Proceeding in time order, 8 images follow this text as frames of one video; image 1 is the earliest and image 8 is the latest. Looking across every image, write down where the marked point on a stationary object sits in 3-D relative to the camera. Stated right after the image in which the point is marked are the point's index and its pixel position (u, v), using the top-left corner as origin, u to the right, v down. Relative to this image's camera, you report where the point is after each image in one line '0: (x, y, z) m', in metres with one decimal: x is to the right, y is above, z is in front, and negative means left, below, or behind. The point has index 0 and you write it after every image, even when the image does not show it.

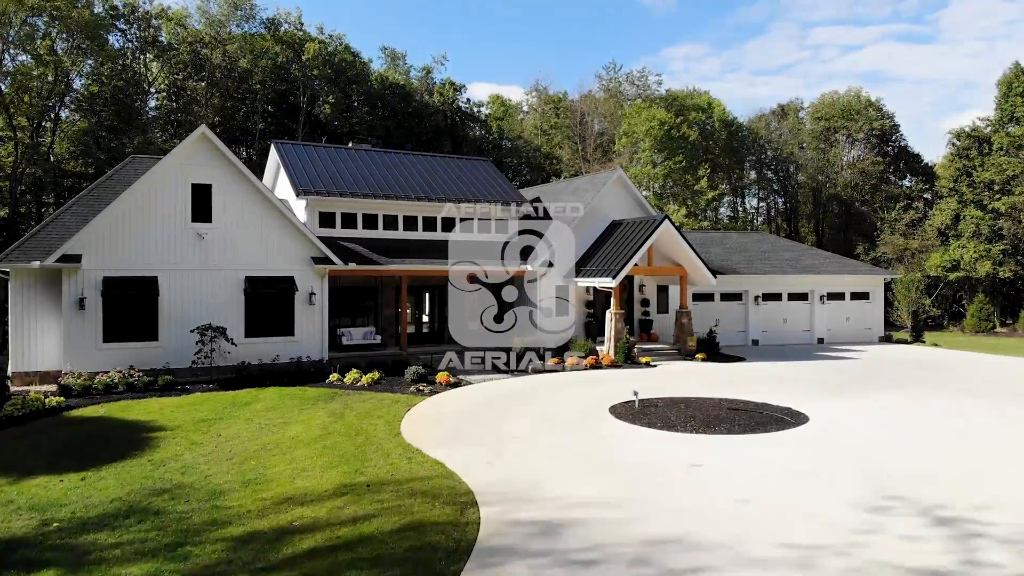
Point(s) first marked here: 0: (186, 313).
0: (-7.8, -0.6, +18.8) m
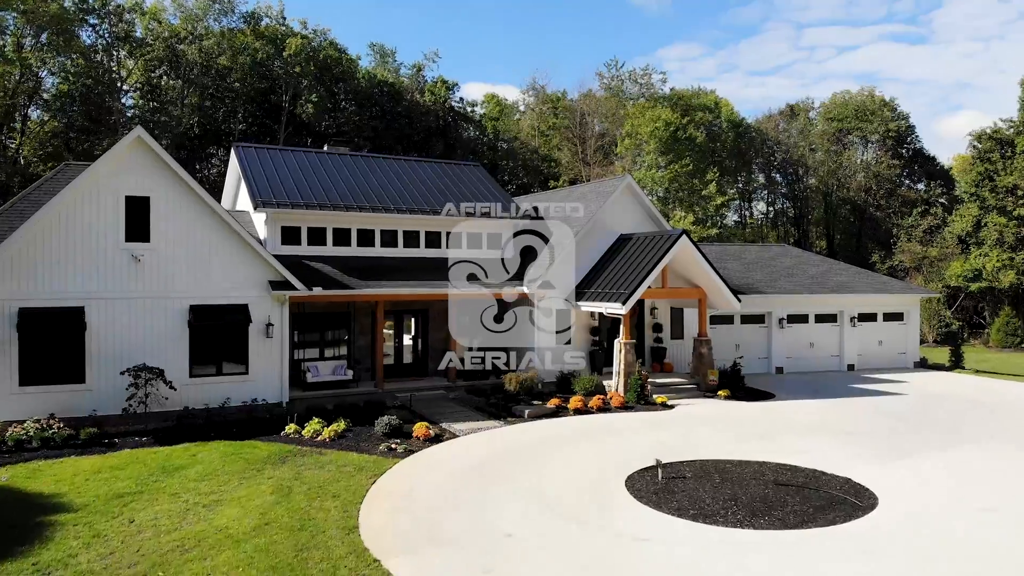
0: (-7.9, -1.2, +15.8) m
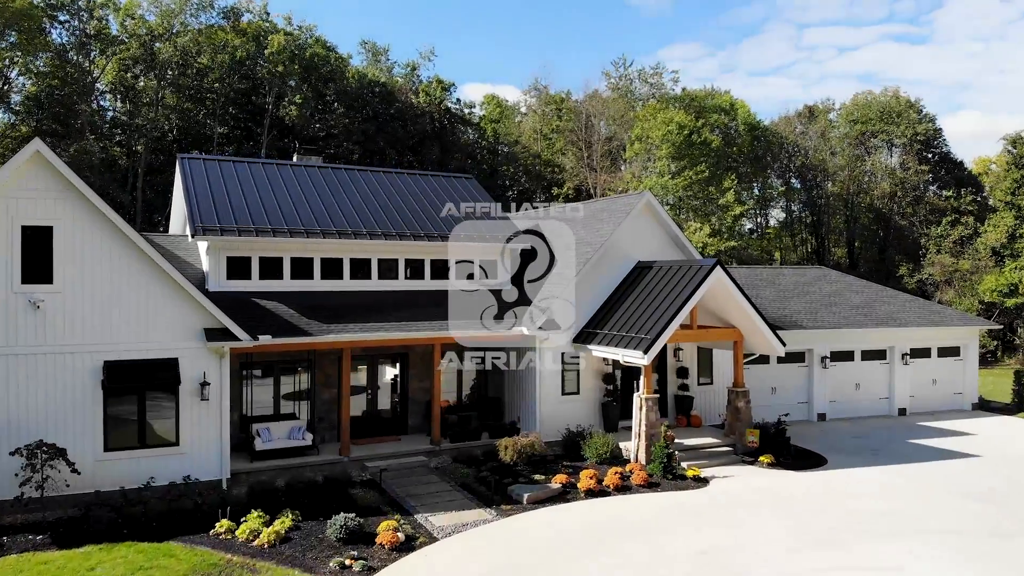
0: (-8.0, -2.1, +12.5) m
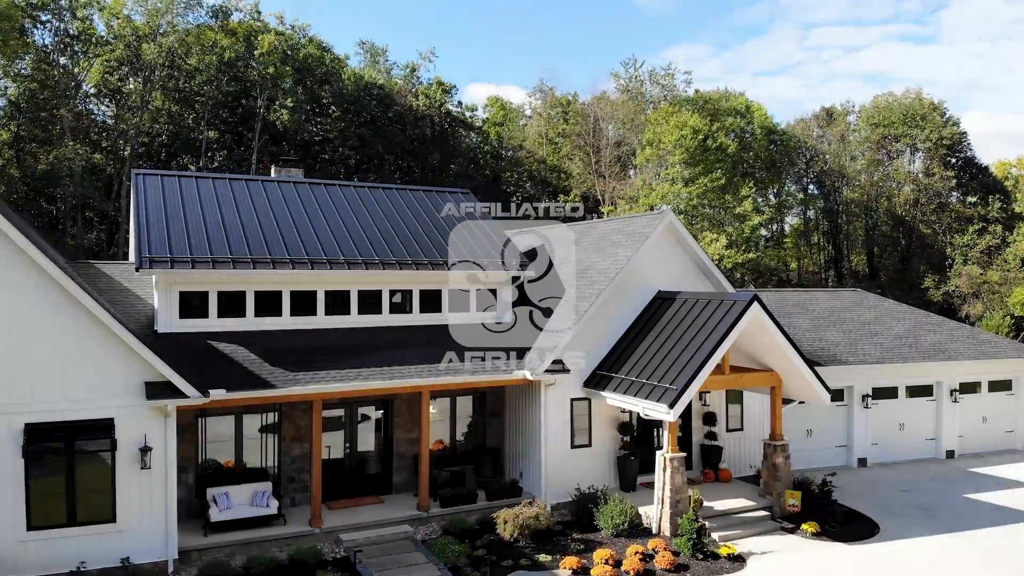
0: (-8.0, -2.8, +10.4) m
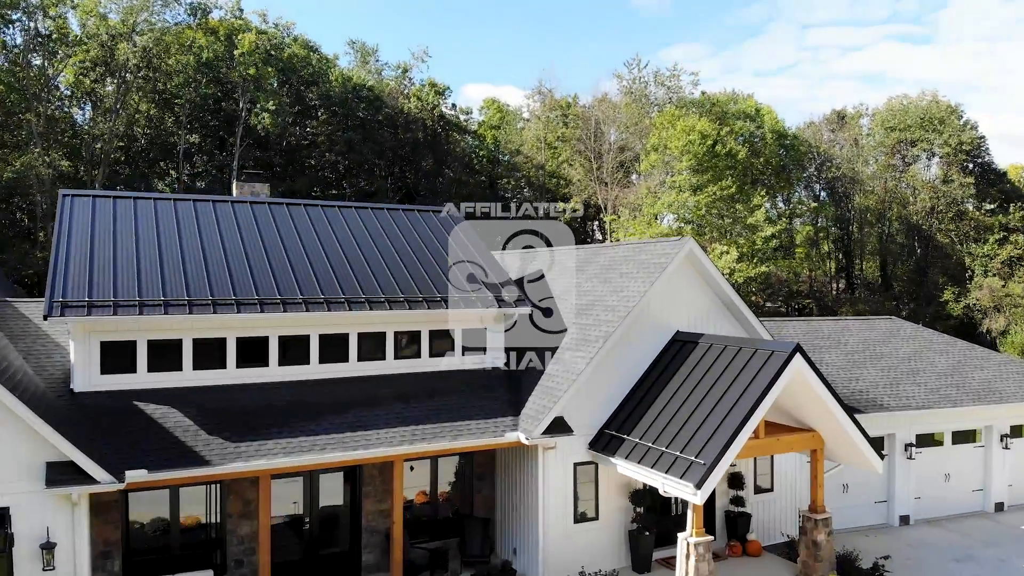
0: (-8.1, -3.4, +8.1) m
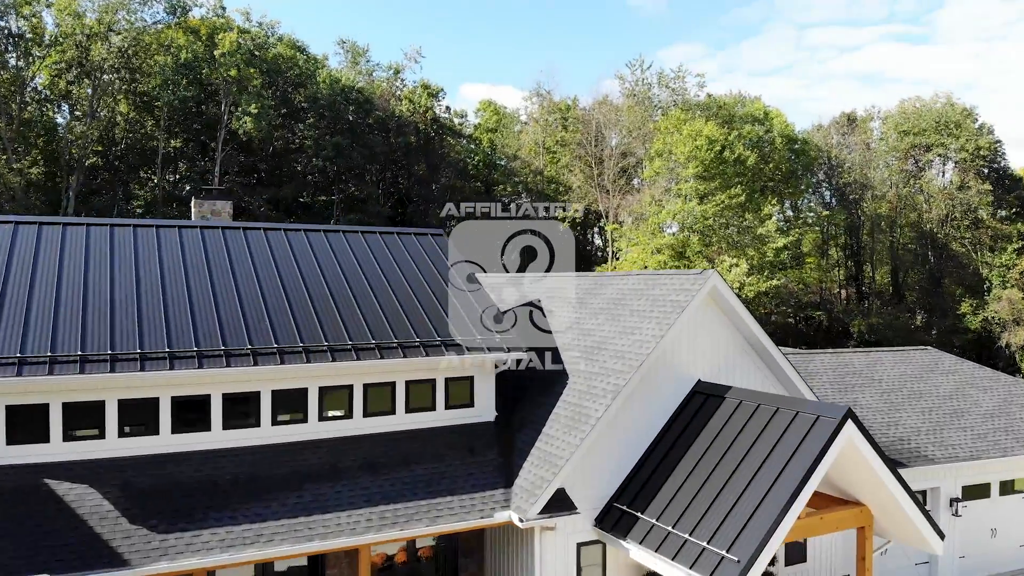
0: (-8.2, -4.0, +6.2) m
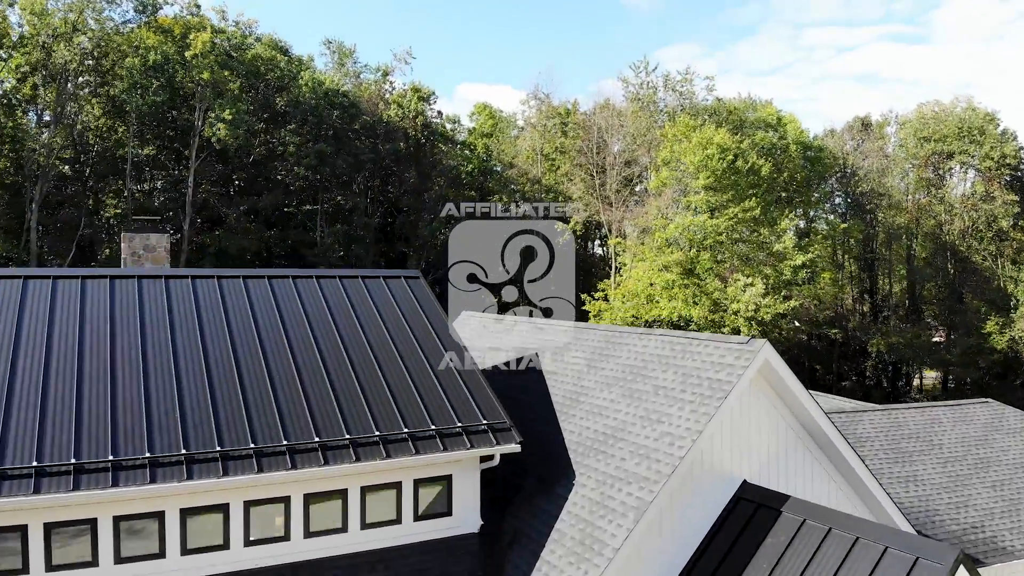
0: (-8.3, -4.8, +3.7) m
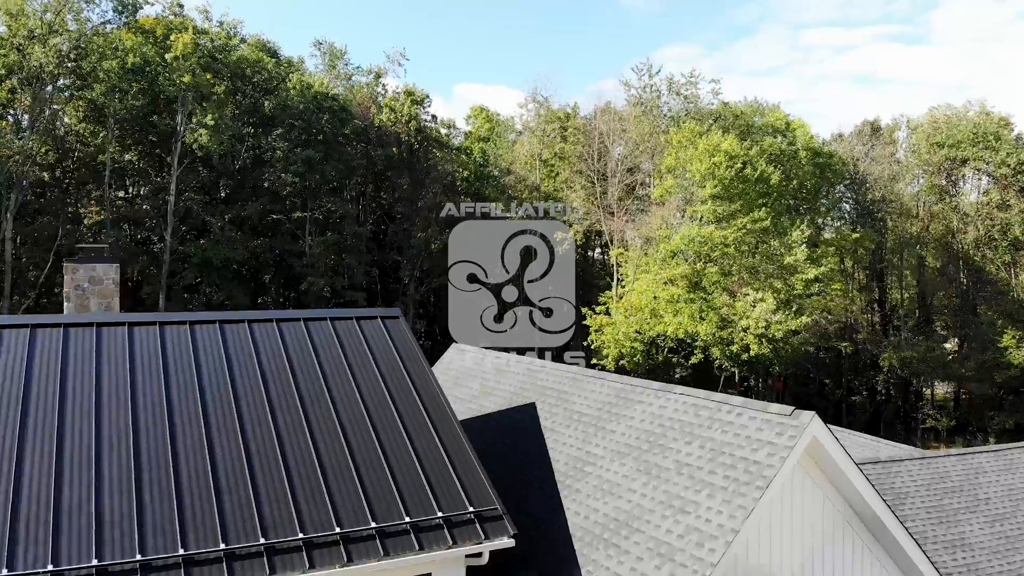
0: (-8.4, -5.4, +2.2) m
